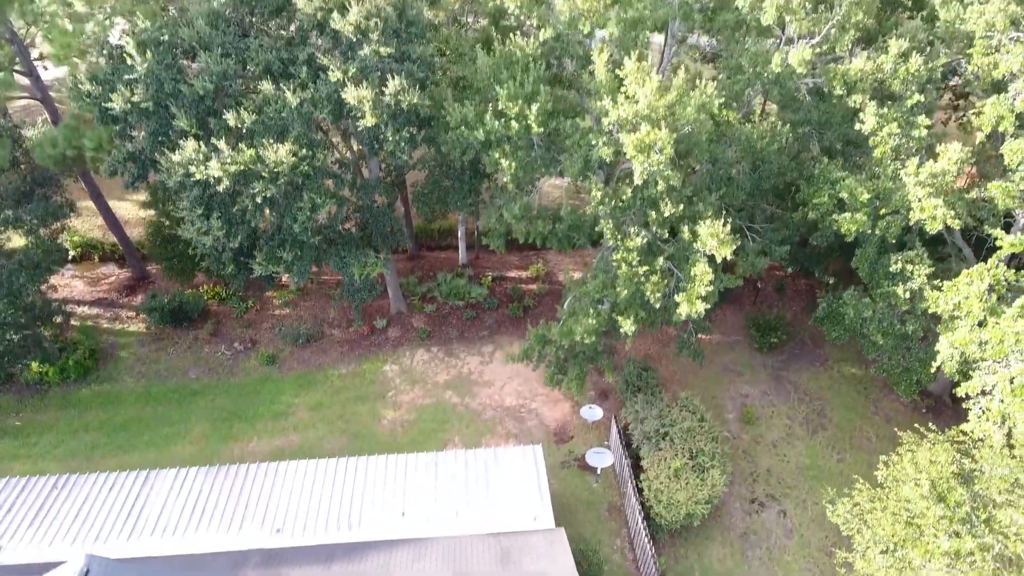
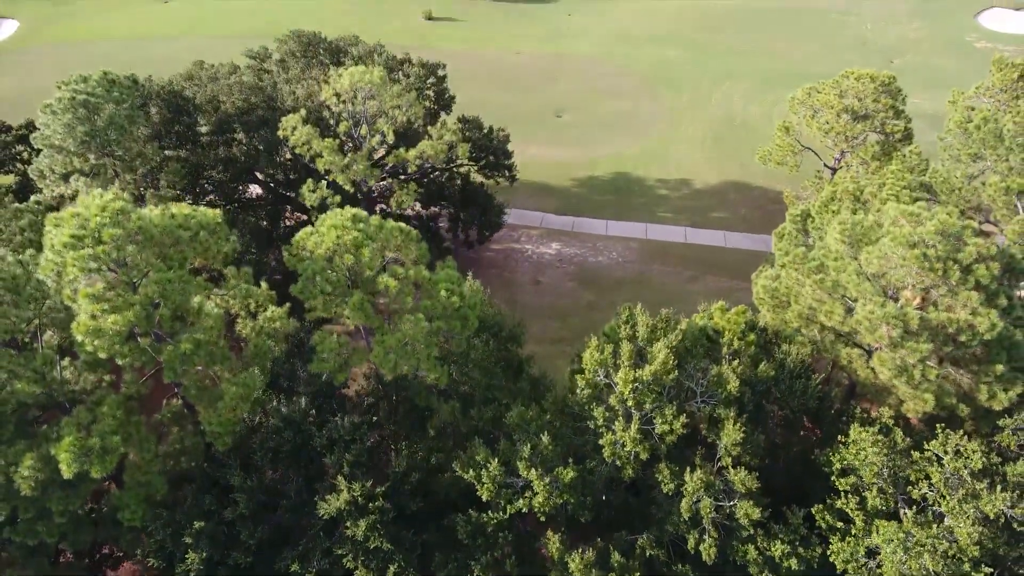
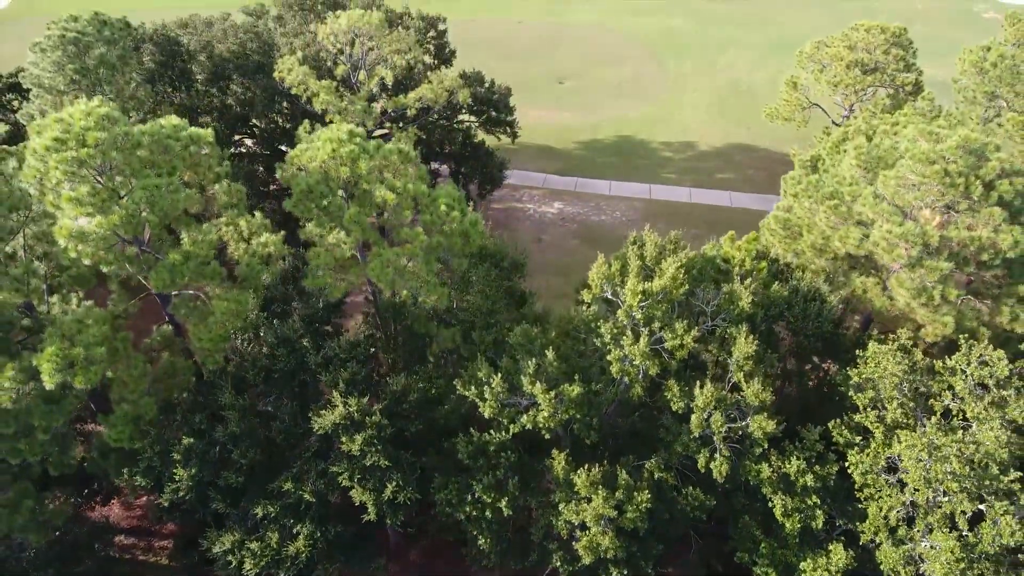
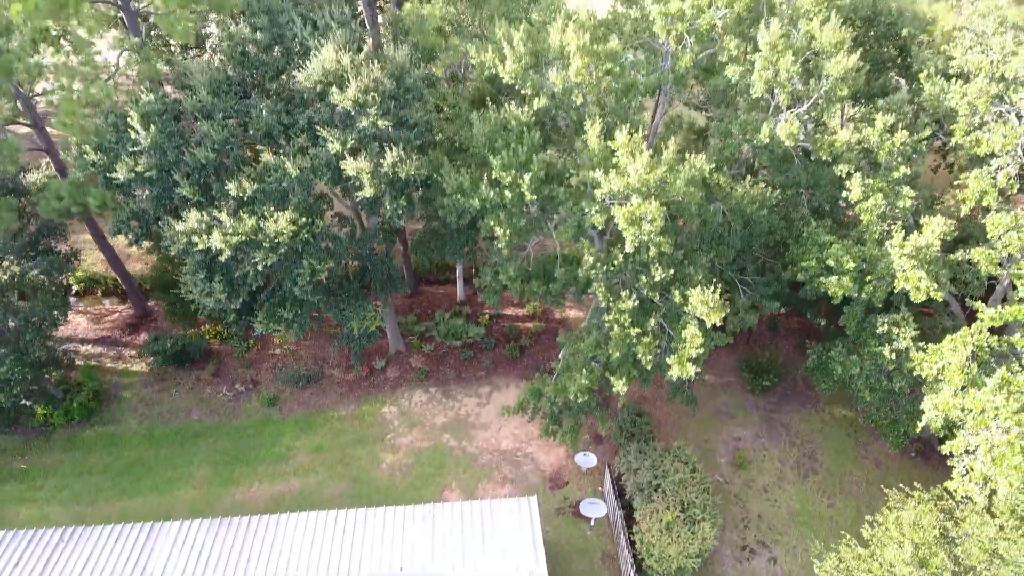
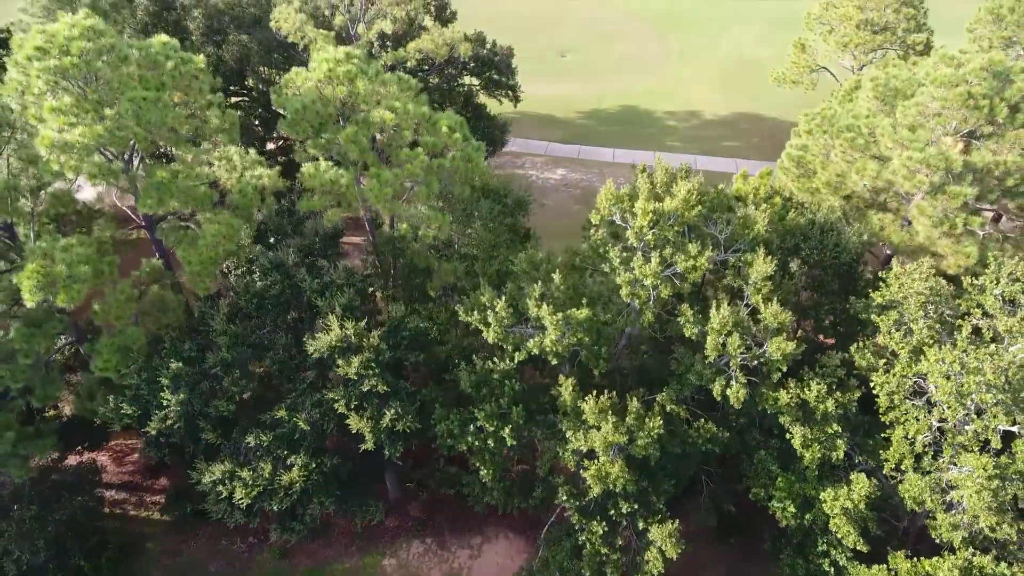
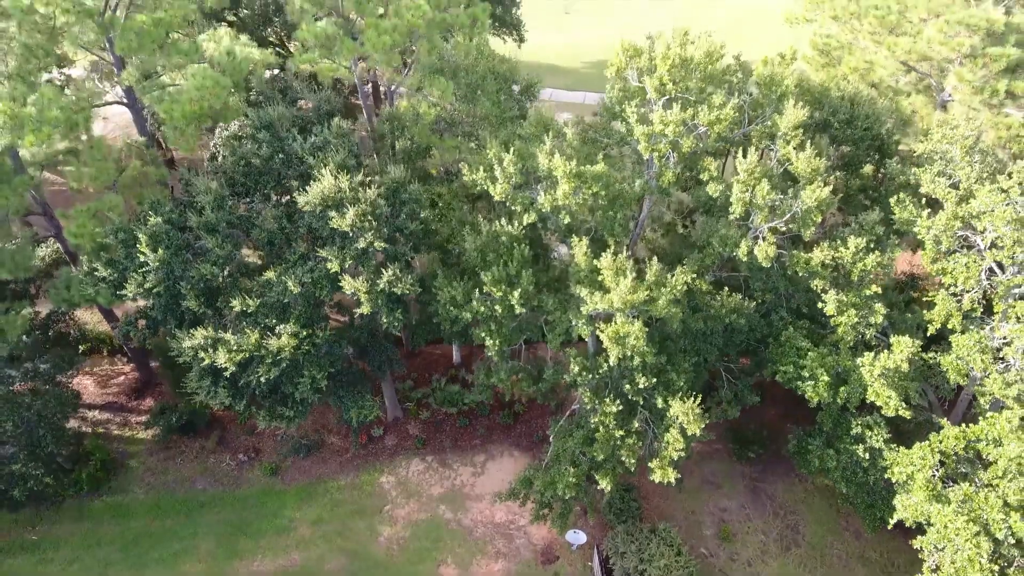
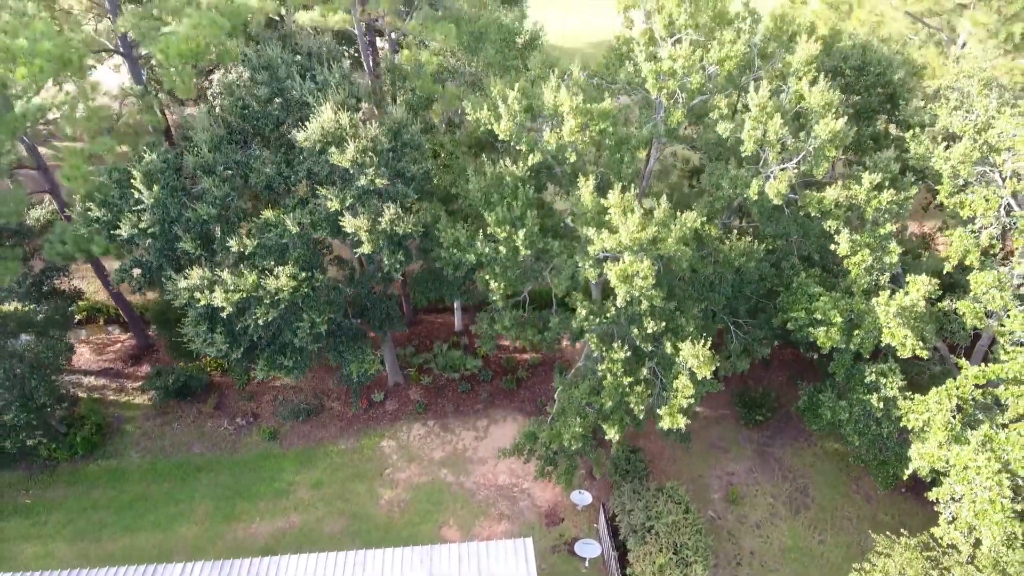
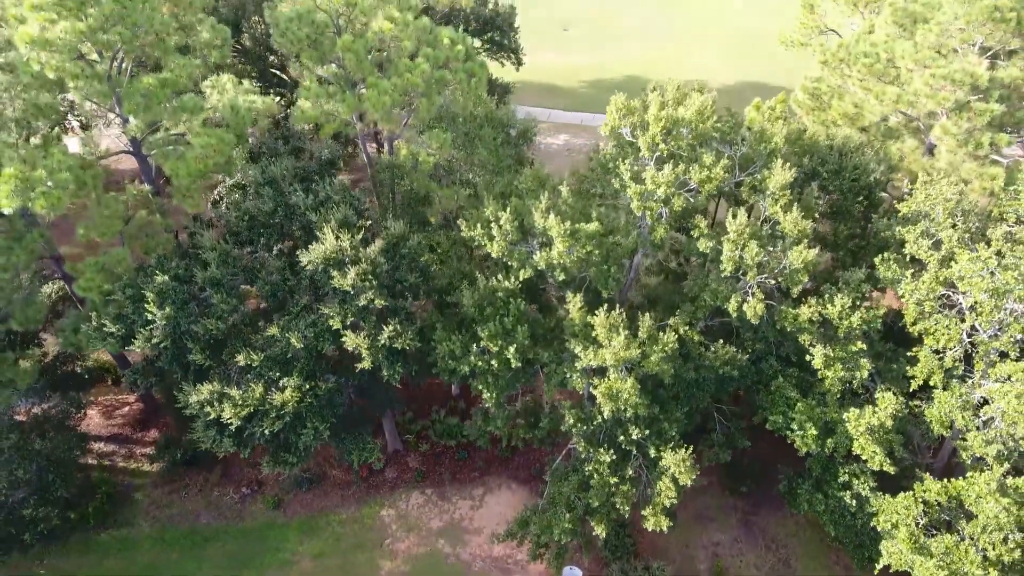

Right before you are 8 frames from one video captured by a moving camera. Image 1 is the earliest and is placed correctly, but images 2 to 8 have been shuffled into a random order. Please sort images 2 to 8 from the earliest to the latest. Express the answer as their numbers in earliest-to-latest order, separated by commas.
4, 7, 6, 8, 5, 3, 2
